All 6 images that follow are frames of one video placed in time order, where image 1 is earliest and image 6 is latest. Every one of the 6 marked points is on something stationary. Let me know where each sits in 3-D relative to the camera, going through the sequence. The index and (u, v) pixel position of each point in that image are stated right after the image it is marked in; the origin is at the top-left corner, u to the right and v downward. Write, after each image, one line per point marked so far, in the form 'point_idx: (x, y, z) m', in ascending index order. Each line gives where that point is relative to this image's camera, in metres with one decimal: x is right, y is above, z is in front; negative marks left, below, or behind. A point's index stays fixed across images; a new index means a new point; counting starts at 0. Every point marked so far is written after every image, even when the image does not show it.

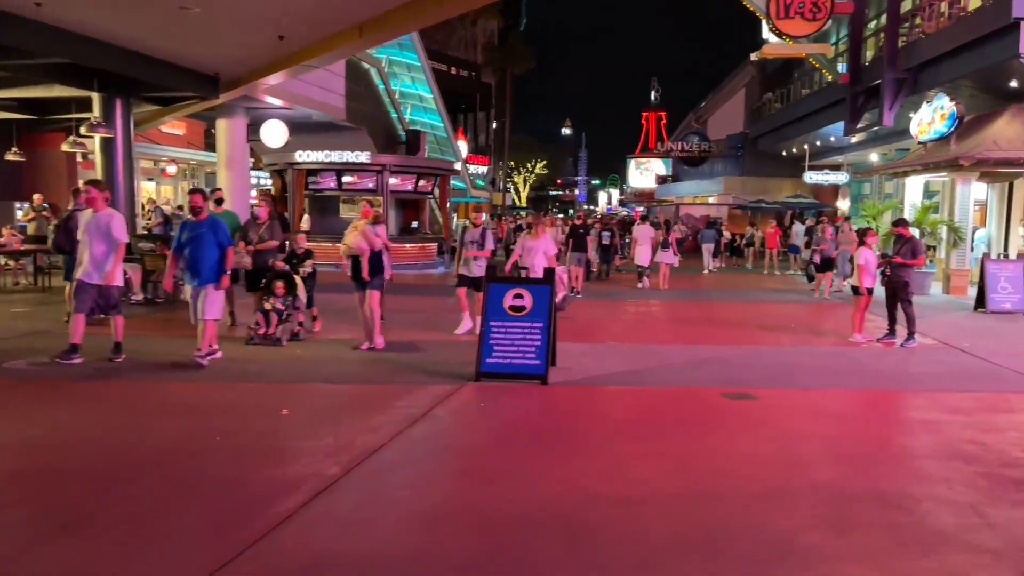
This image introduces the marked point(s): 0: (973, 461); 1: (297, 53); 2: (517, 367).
0: (+3.2, -1.2, +5.4) m
1: (-3.7, +4.1, +13.6) m
2: (0.0, -0.8, +7.8) m
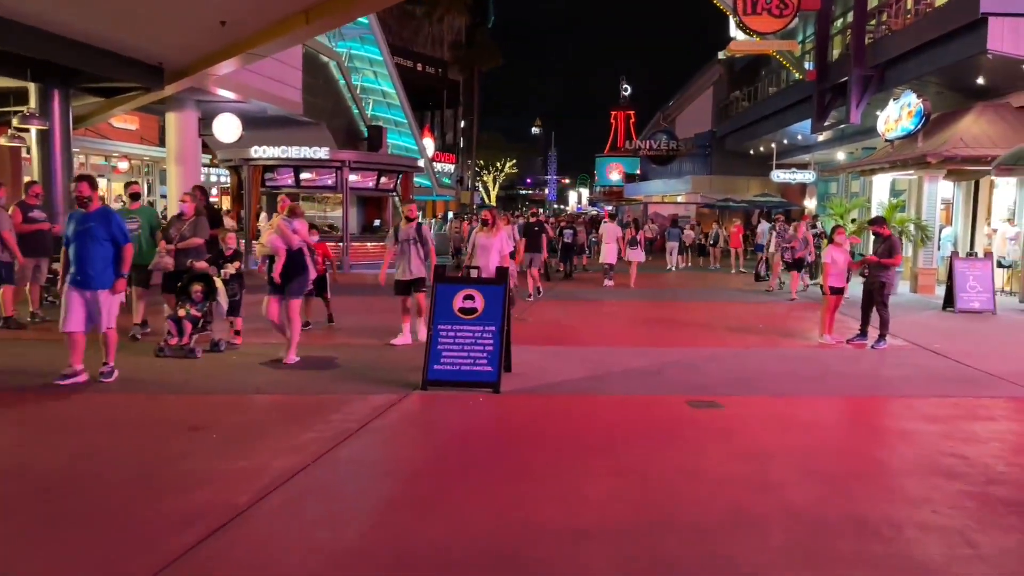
0: (+2.8, -1.2, +4.9) m
1: (-4.4, +4.1, +12.9) m
2: (-0.4, -0.8, +7.2) m
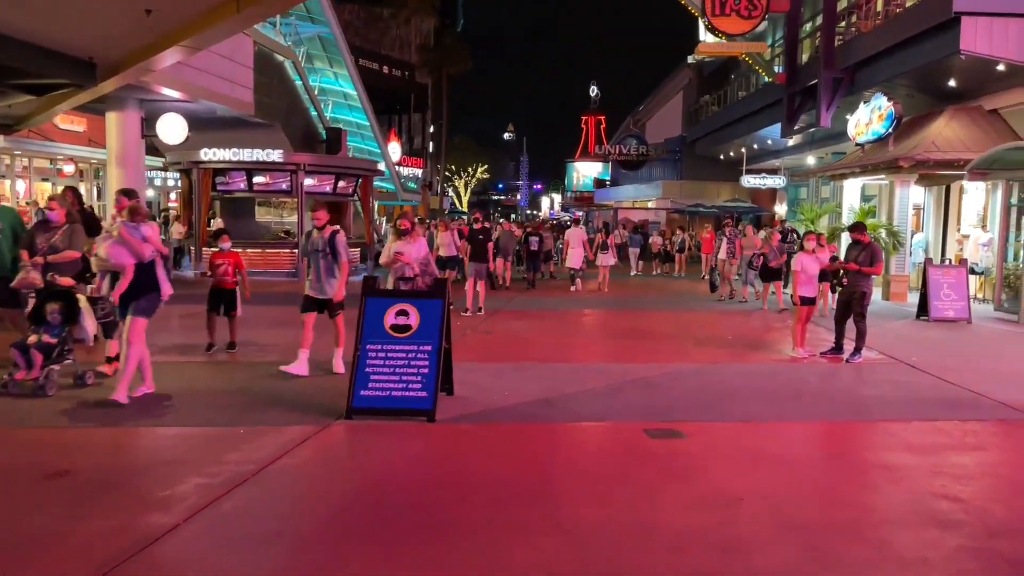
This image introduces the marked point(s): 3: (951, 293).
0: (+2.4, -1.3, +4.2) m
1: (-5.1, +3.9, +12.0) m
2: (-0.9, -0.9, +6.3) m
3: (+8.2, -0.1, +14.6) m
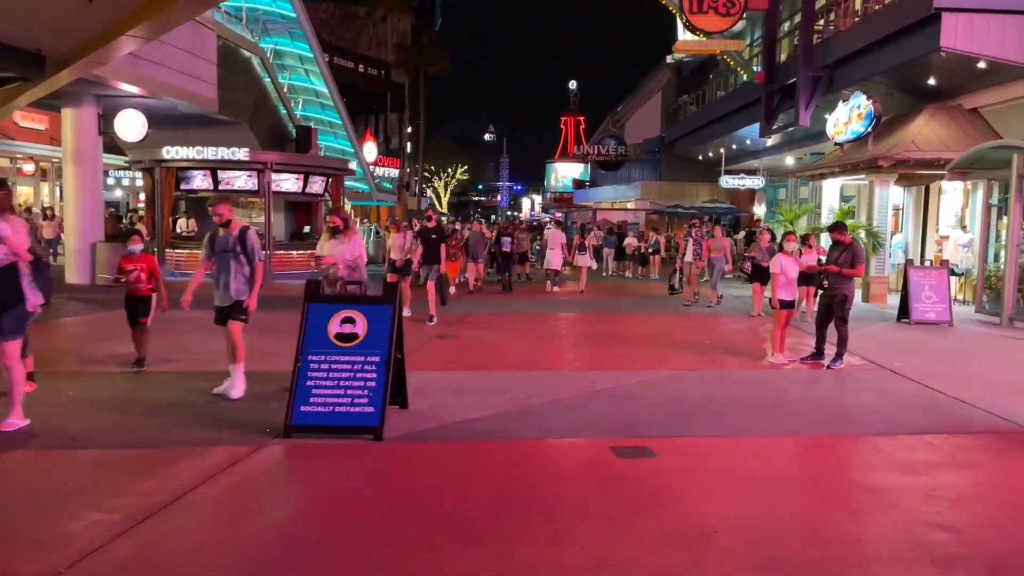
0: (+2.1, -1.3, +3.7) m
1: (-5.6, +3.8, +11.3) m
2: (-1.3, -1.0, +5.8) m
3: (+7.7, -0.1, +14.3) m
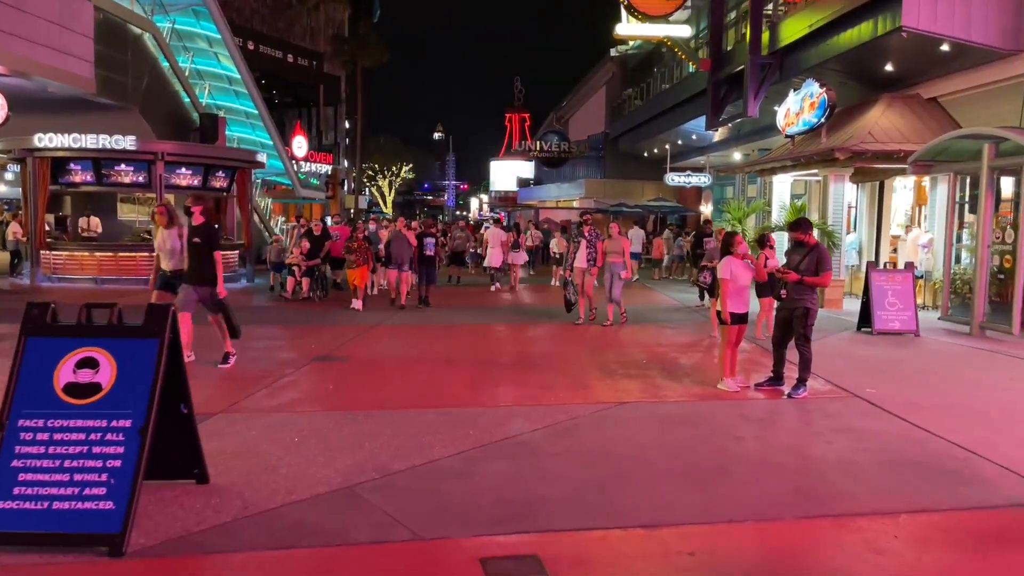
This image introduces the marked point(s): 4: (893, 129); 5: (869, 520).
0: (+1.3, -1.4, +1.8) m
1: (-6.8, +3.7, +9.0) m
2: (-2.1, -1.1, +3.7) m
3: (+6.3, -0.2, +12.8) m
4: (+7.8, +3.3, +16.1) m
5: (+2.0, -1.3, +4.3) m
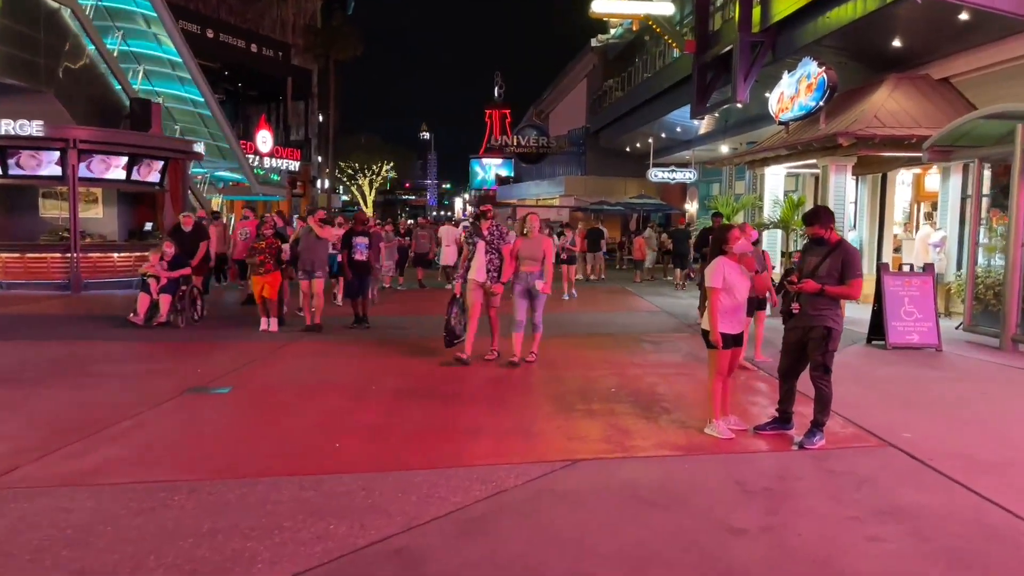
0: (+0.8, -1.5, -0.2) m
1: (-7.5, +3.6, +6.8) m
2: (-2.7, -1.2, +1.6) m
3: (+5.5, -0.3, +10.8) m
4: (+7.1, +3.2, +14.1) m
5: (+1.4, -1.4, +2.3) m
